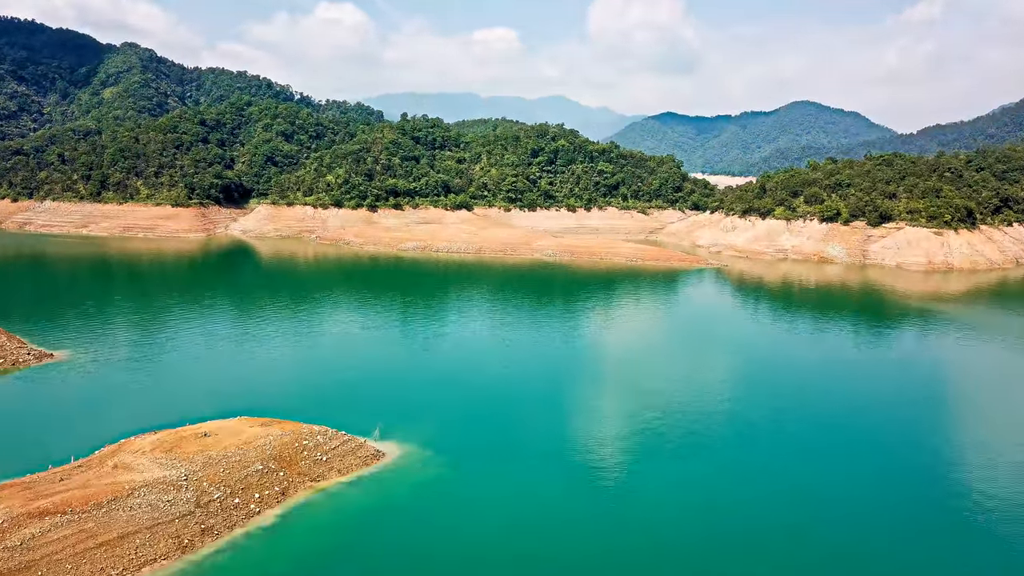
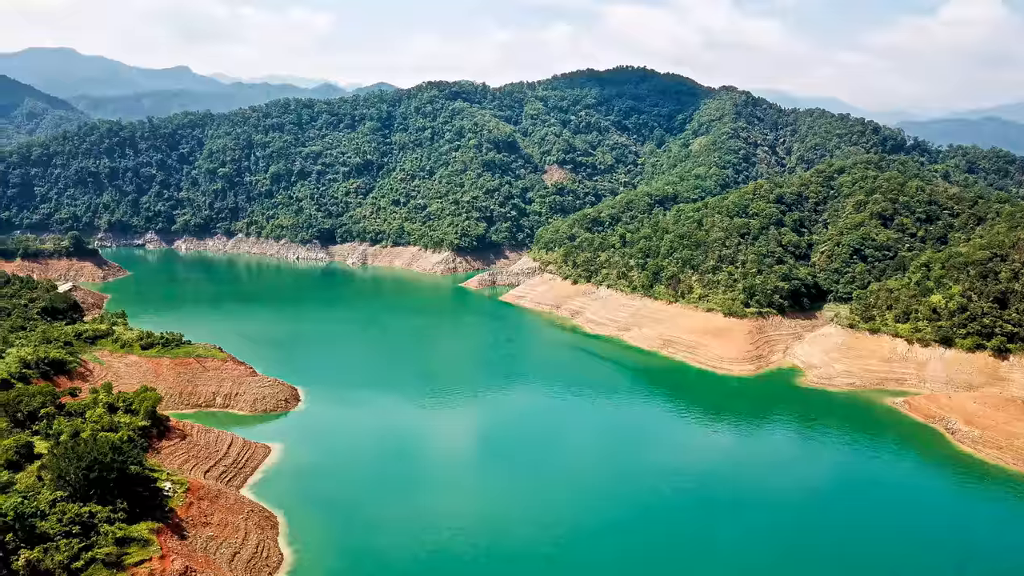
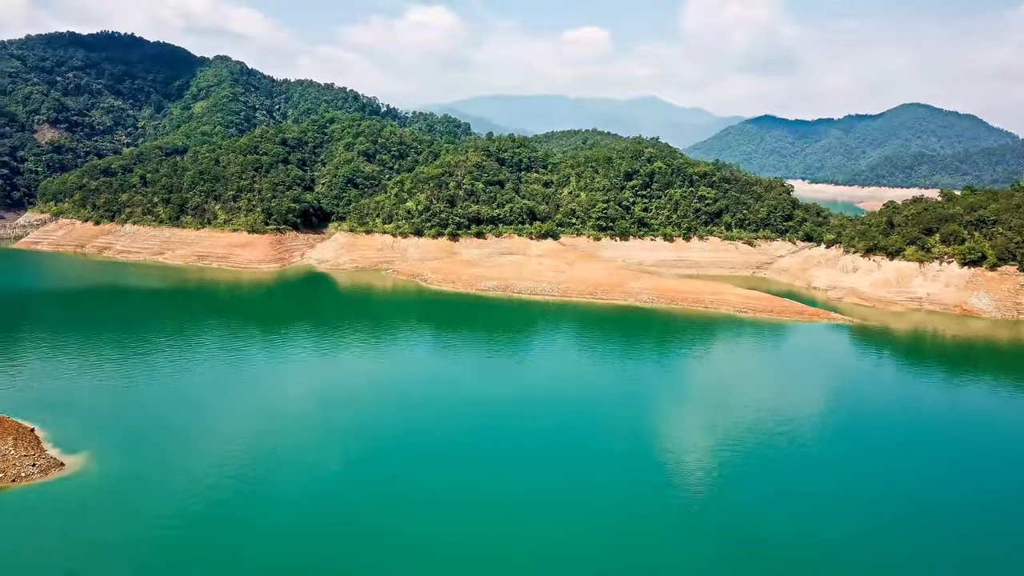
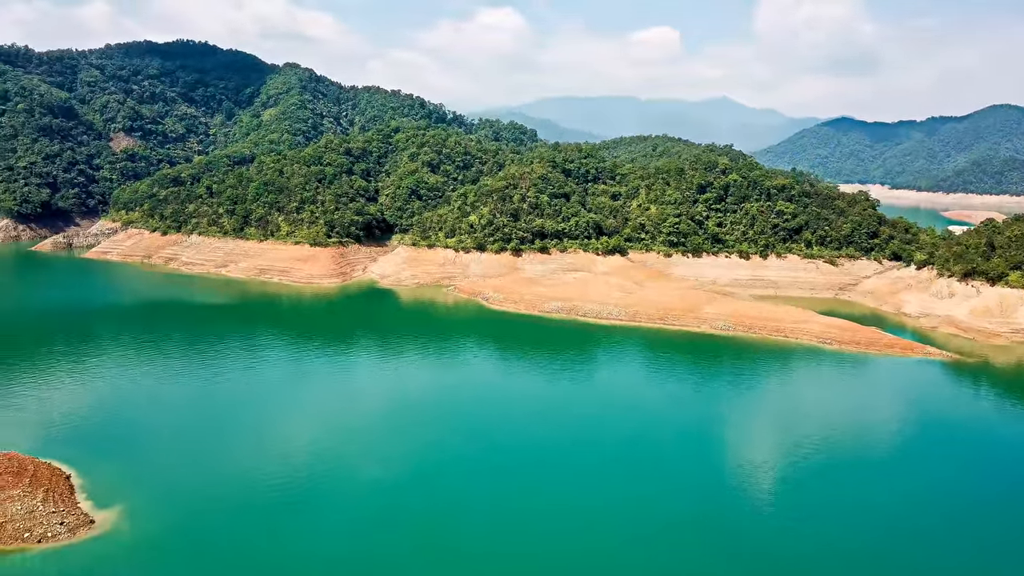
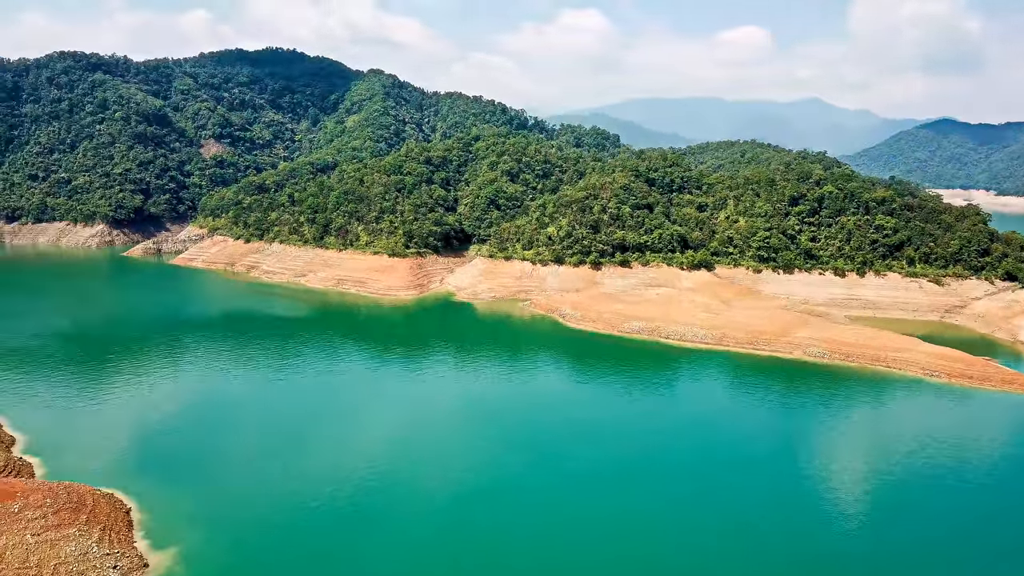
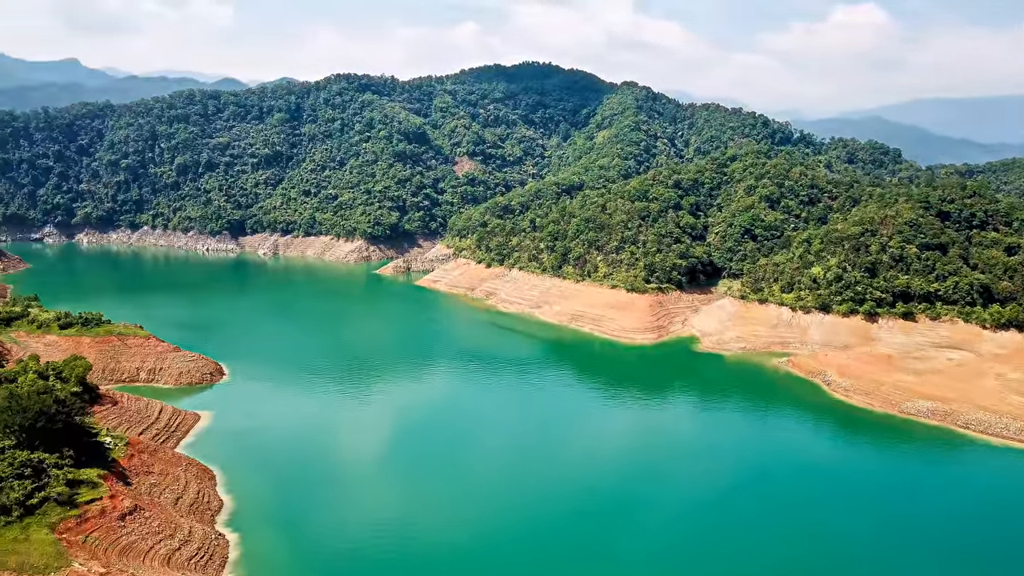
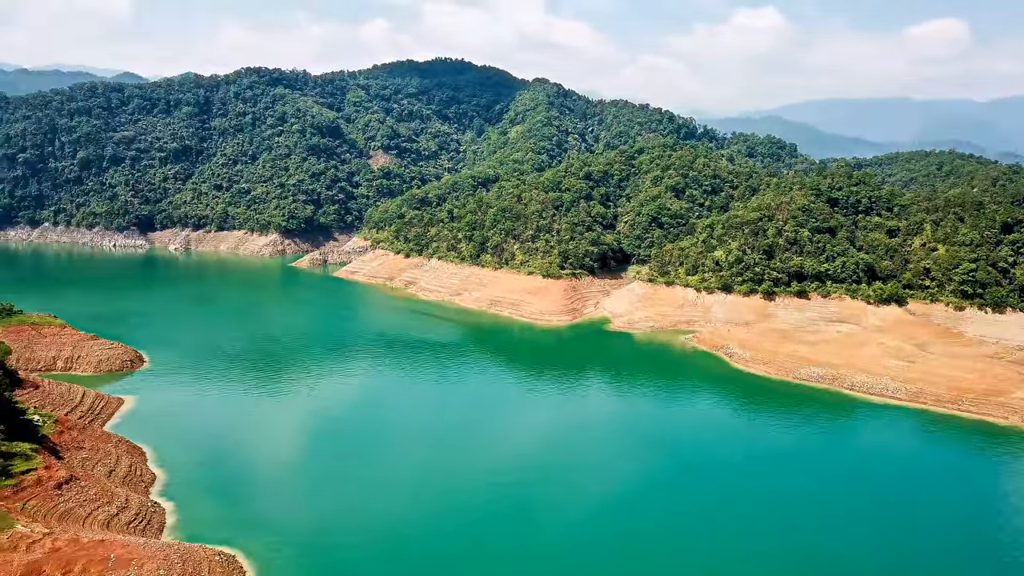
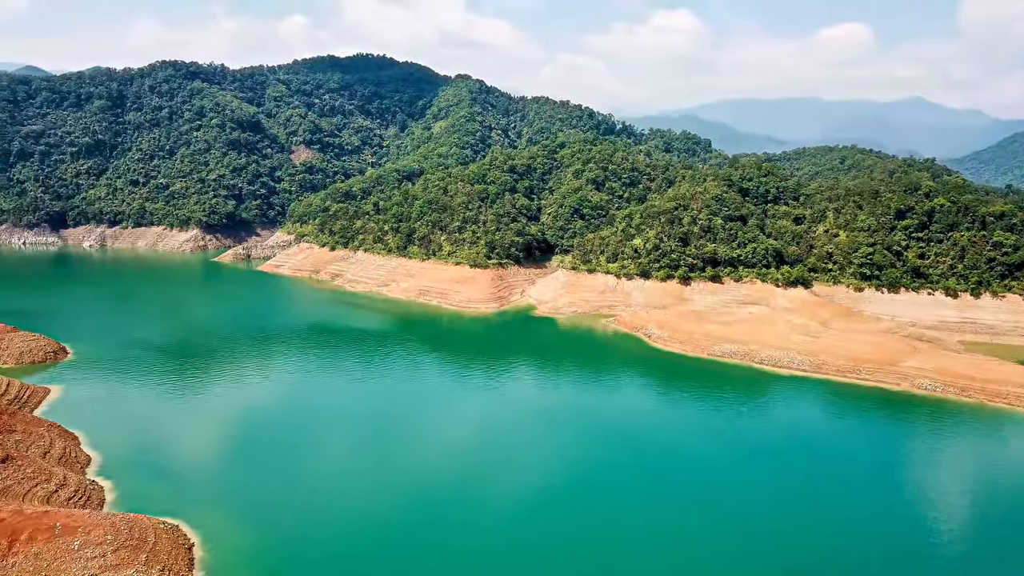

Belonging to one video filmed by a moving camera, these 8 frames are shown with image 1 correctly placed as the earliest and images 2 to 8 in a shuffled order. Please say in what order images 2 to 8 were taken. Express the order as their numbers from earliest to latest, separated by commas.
3, 4, 5, 8, 7, 6, 2
